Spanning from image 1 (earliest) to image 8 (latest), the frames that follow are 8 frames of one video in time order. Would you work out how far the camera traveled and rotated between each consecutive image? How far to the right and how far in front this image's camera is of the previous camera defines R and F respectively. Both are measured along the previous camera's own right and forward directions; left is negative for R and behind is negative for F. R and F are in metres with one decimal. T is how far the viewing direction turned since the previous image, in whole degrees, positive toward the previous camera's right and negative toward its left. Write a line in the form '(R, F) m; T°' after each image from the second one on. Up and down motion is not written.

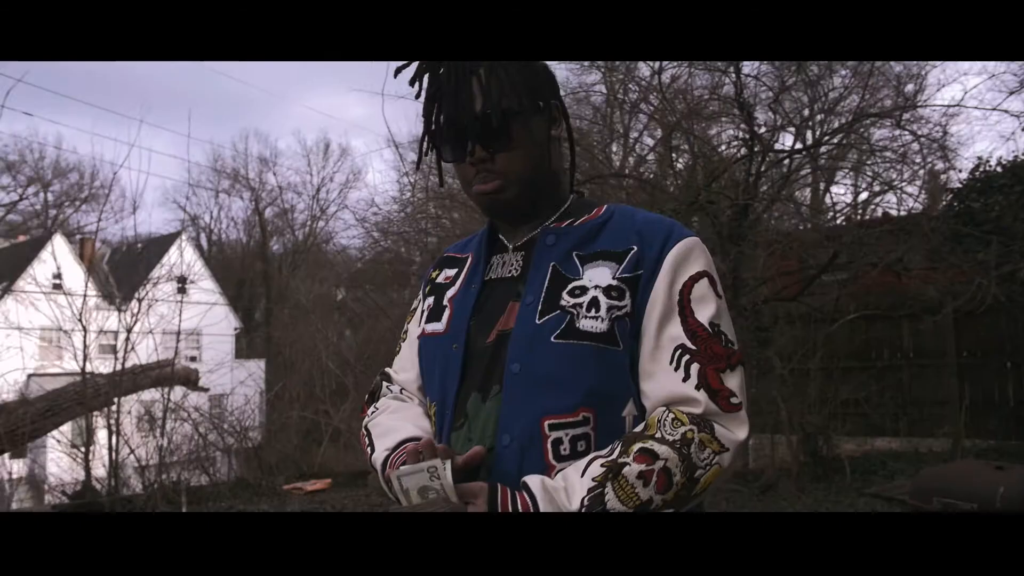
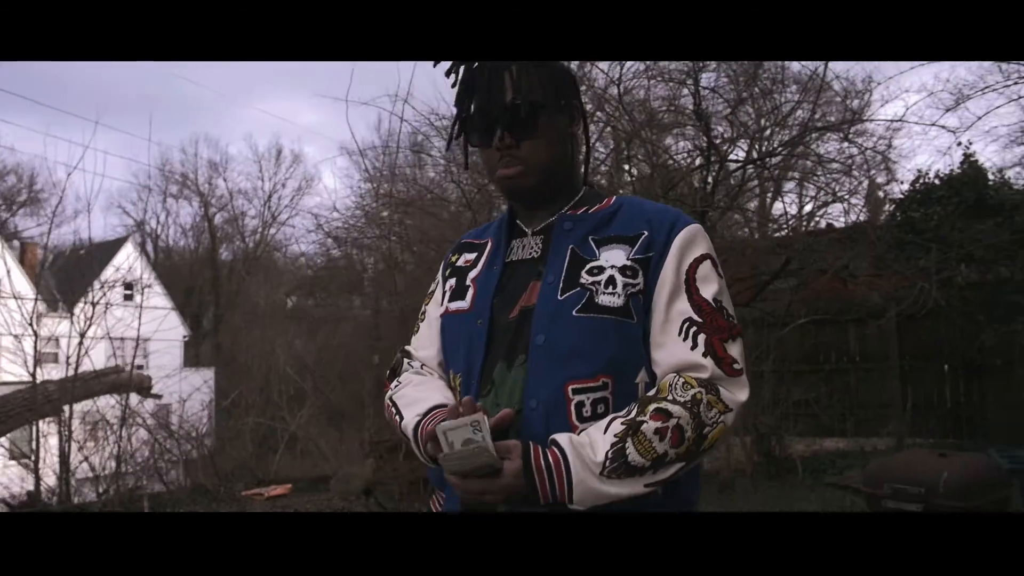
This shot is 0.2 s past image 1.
(-0.1, -0.1) m; +3°
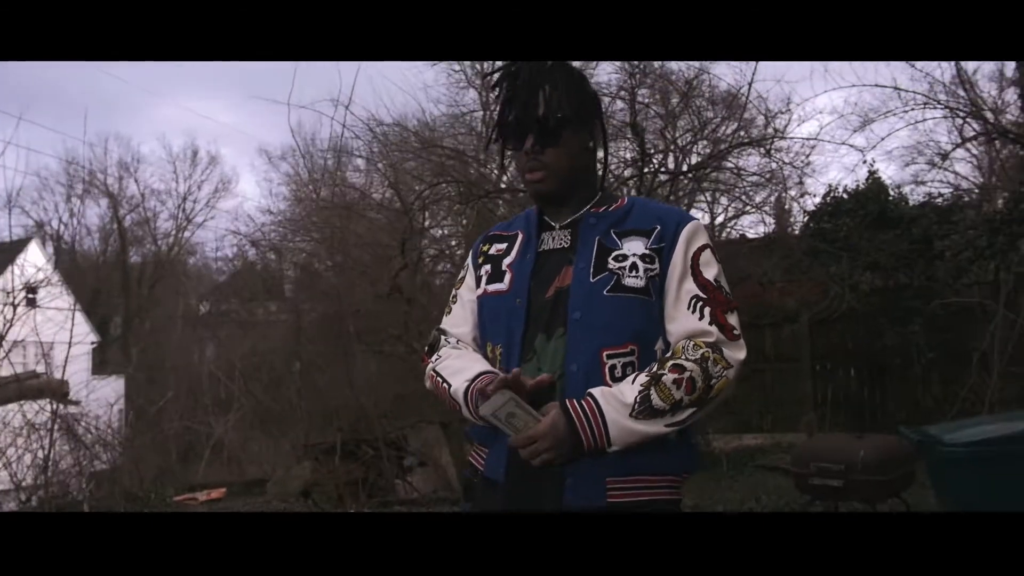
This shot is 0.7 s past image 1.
(-0.2, -0.2) m; +6°
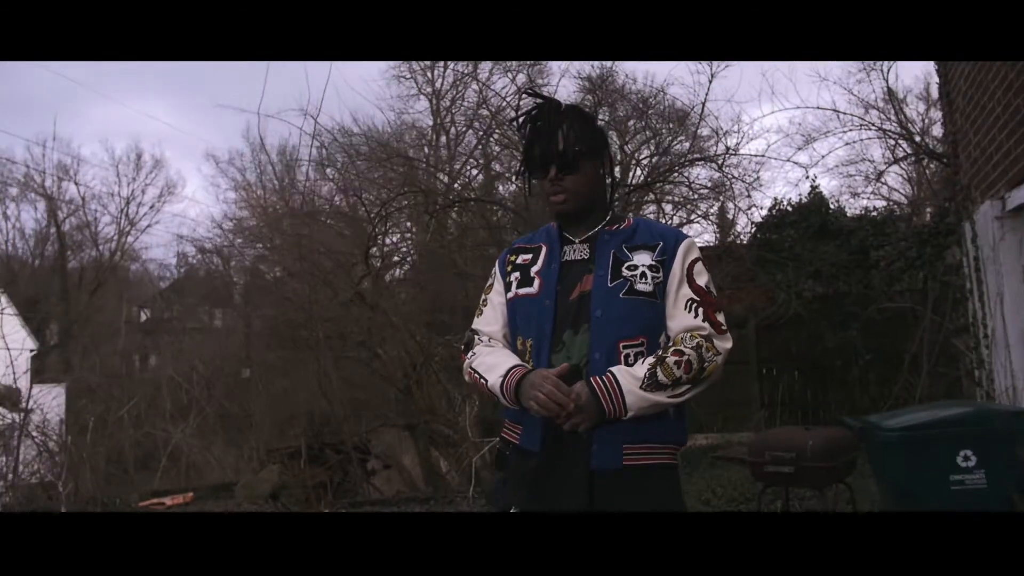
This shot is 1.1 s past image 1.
(-0.1, -0.2) m; +4°
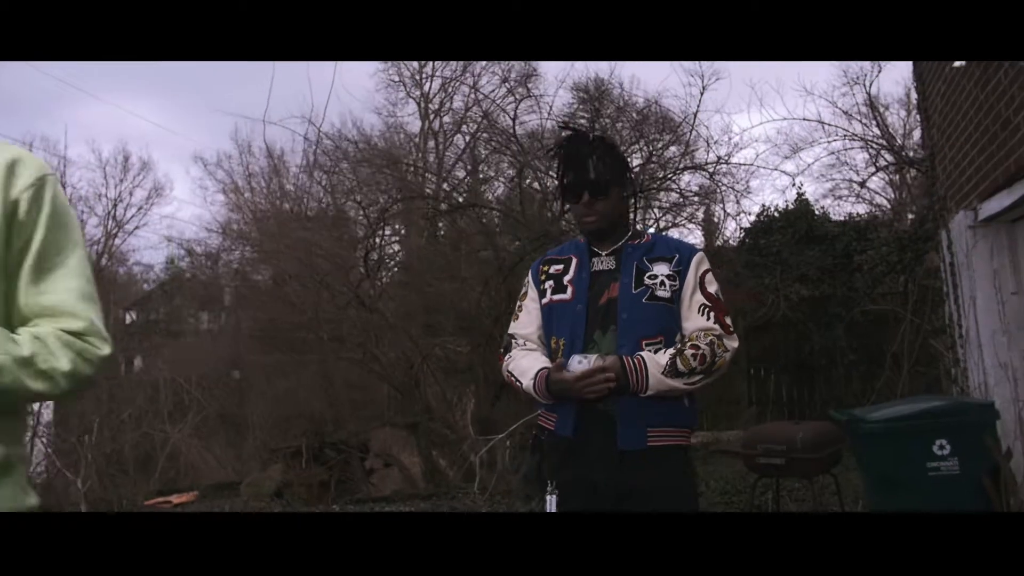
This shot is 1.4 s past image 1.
(-0.1, -0.2) m; +1°
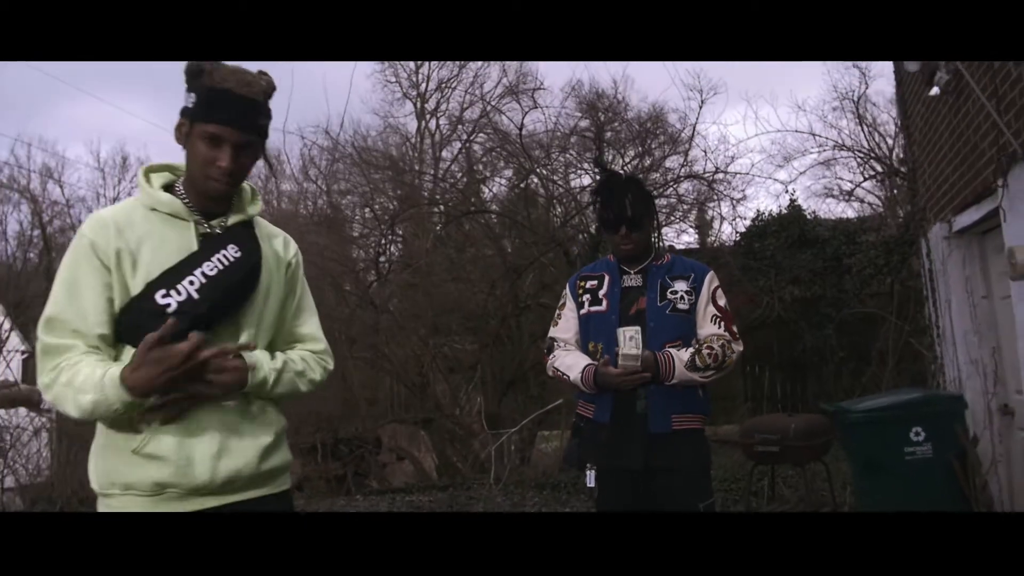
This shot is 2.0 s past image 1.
(-0.1, -0.3) m; 0°
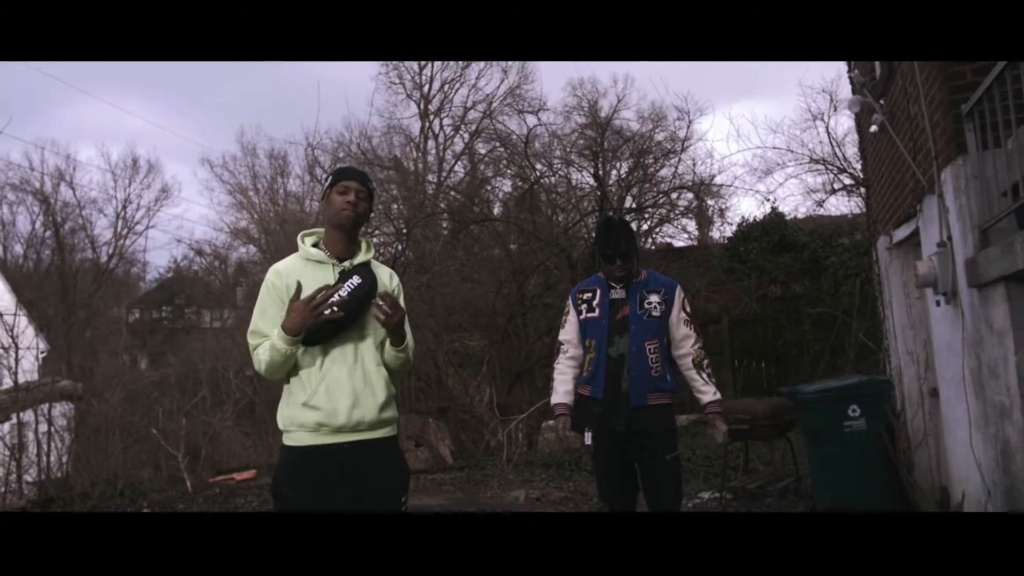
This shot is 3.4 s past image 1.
(0.0, -0.7) m; 0°
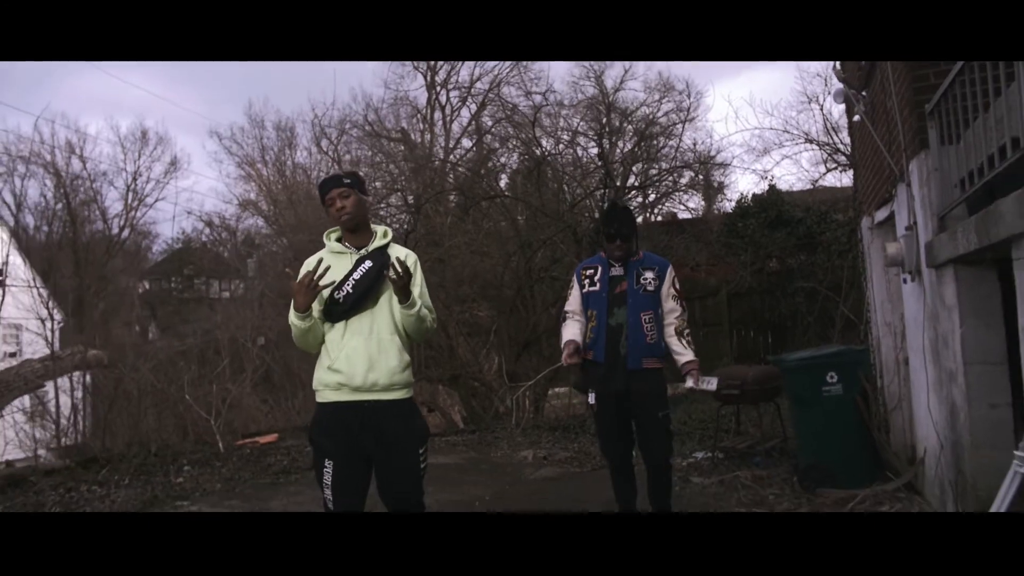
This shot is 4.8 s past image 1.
(0.0, -0.3) m; 0°
